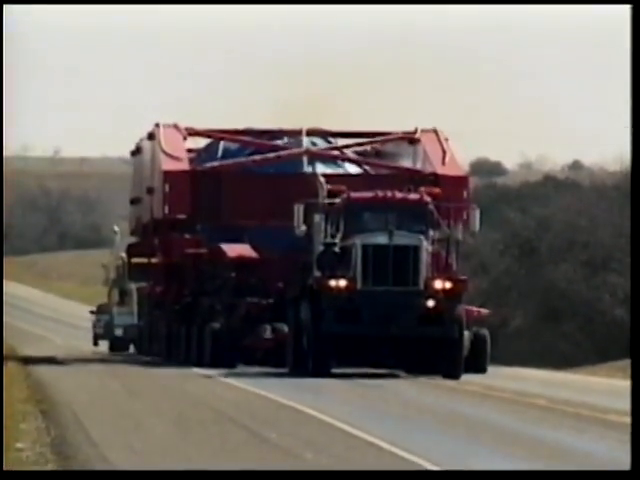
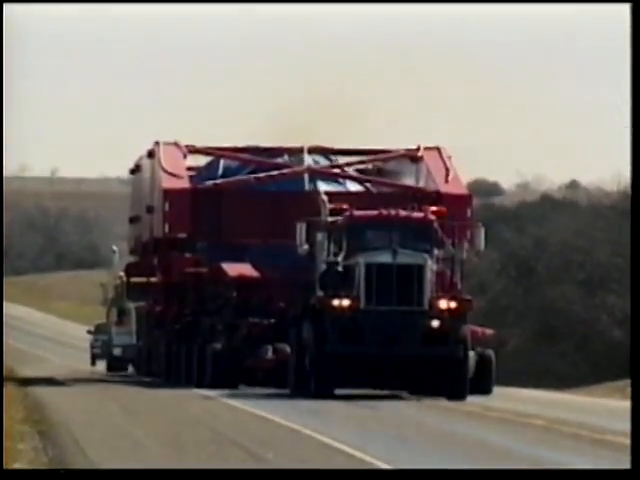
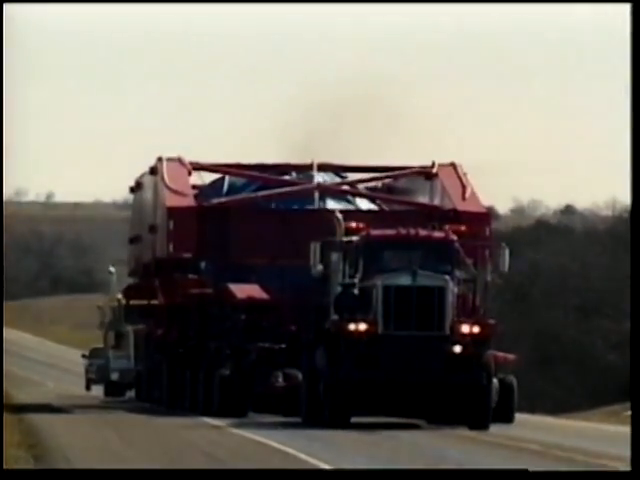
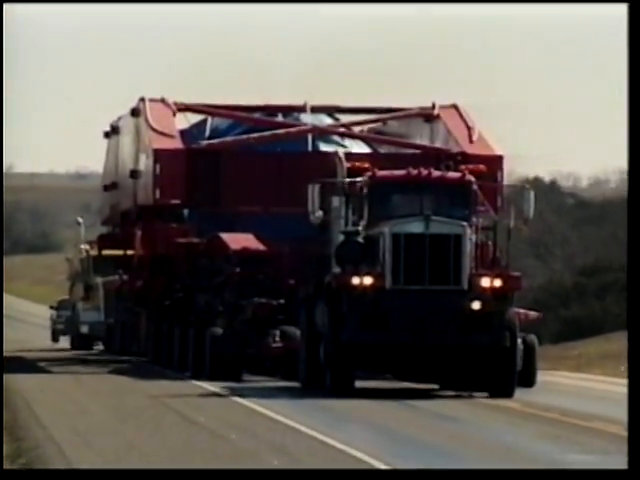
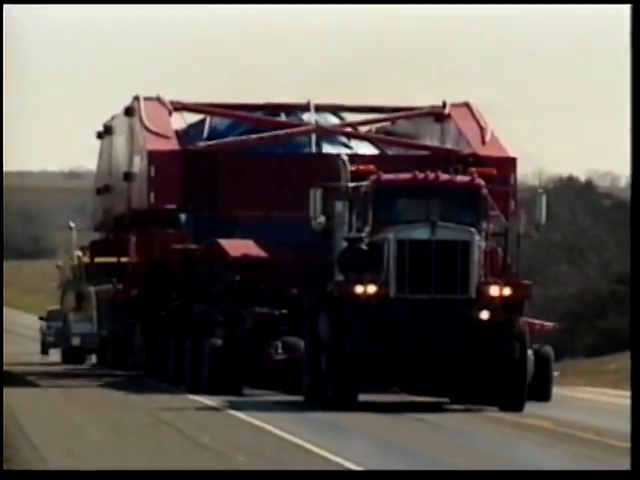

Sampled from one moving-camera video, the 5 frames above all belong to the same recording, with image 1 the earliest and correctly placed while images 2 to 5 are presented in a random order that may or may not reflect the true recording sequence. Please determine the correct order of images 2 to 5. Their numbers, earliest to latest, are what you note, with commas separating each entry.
2, 3, 5, 4
